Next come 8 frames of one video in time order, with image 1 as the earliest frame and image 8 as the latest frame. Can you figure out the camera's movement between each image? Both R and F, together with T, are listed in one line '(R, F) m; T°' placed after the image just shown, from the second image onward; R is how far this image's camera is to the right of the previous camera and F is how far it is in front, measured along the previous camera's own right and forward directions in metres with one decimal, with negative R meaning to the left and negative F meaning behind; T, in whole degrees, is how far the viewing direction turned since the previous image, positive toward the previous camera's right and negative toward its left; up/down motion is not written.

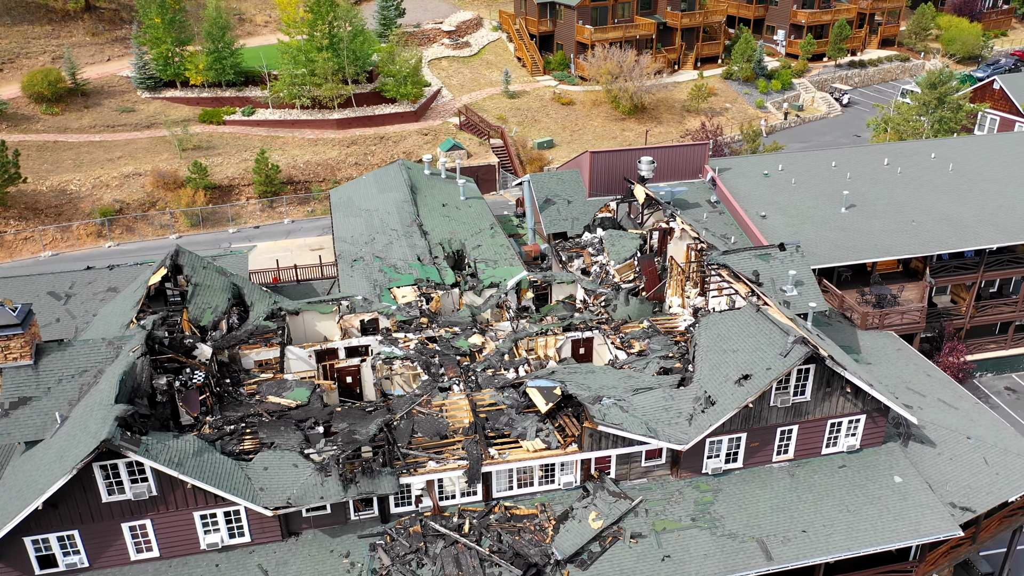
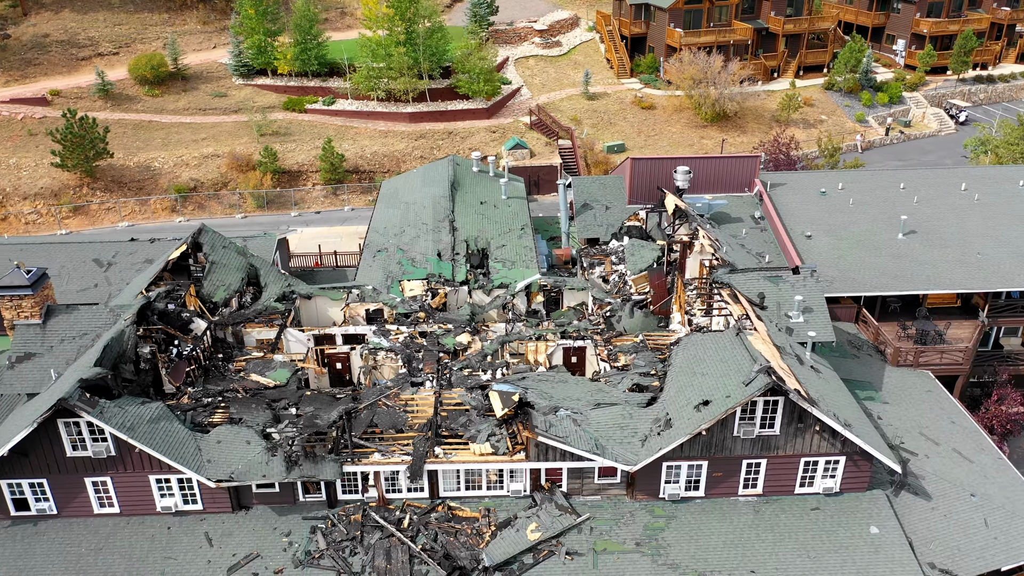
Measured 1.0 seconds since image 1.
(+4.5, +0.5) m; -9°
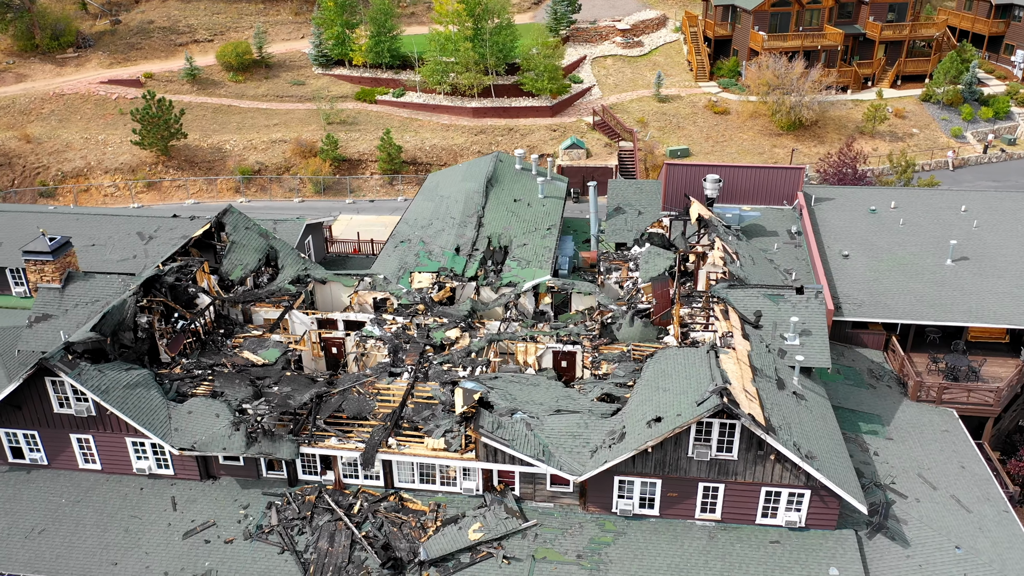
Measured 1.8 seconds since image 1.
(+4.0, +0.4) m; -8°
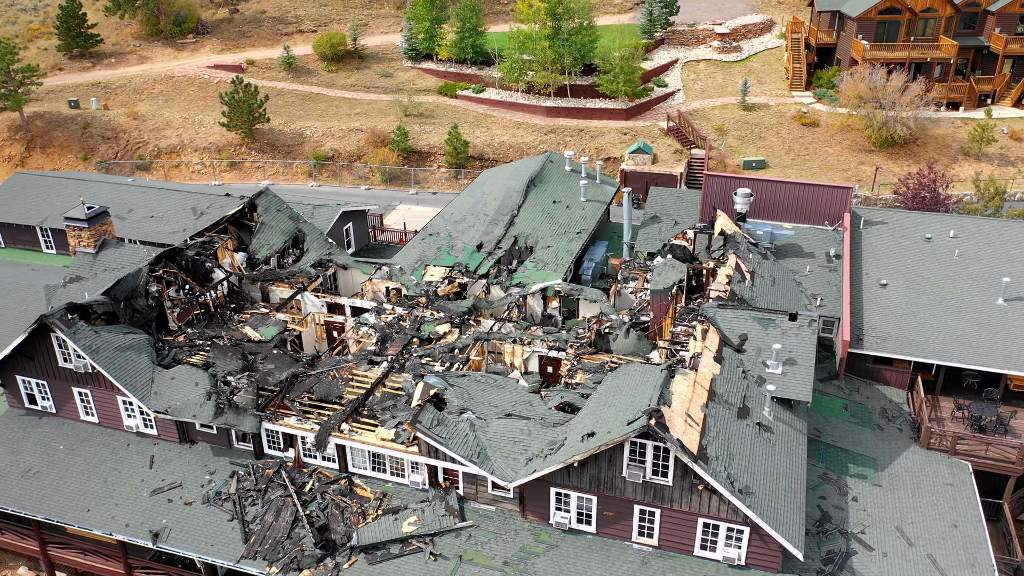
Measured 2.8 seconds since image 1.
(+4.7, +0.5) m; -10°
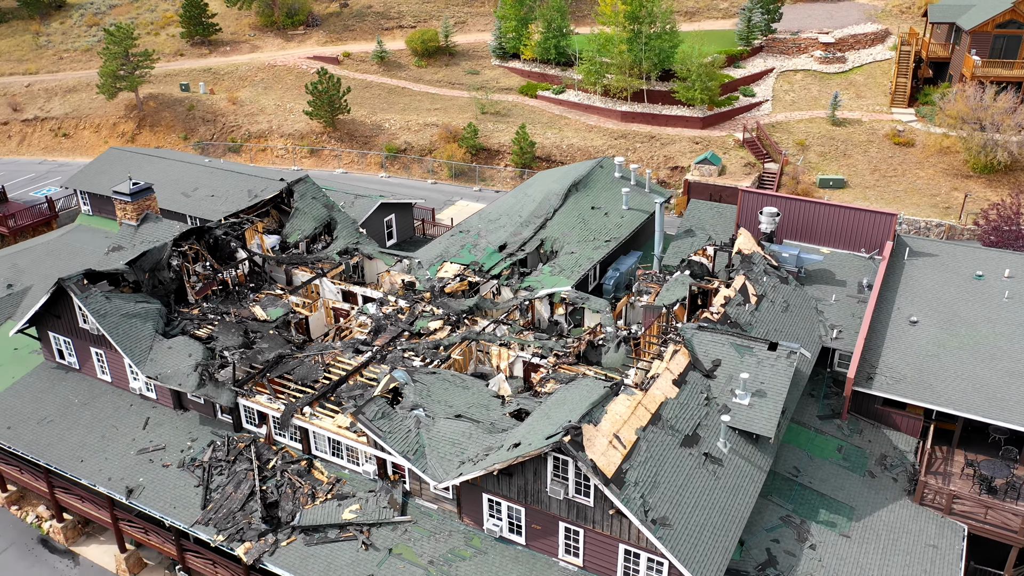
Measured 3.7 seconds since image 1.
(+4.7, +0.5) m; -10°
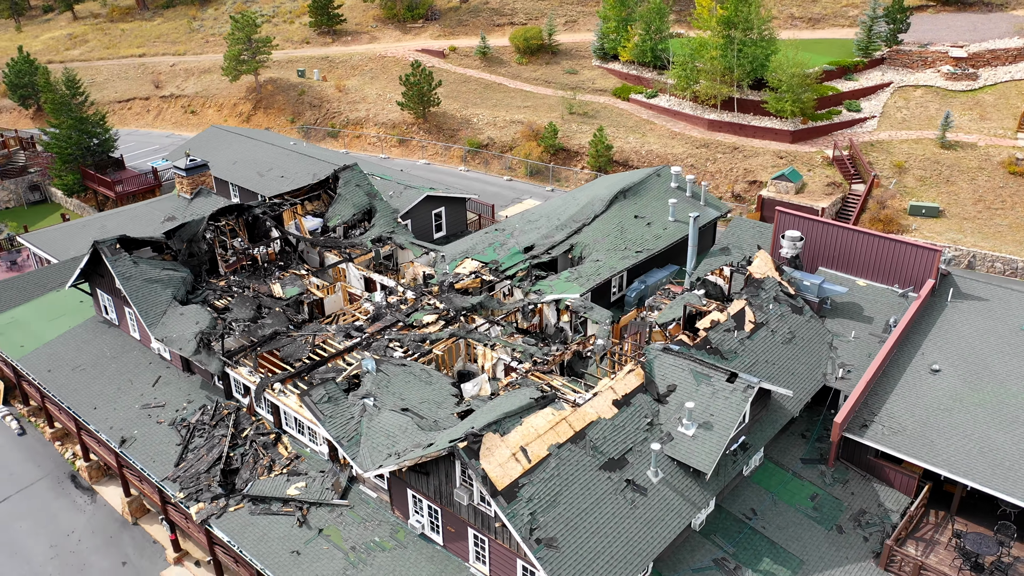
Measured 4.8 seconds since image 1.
(+5.3, +0.7) m; -11°
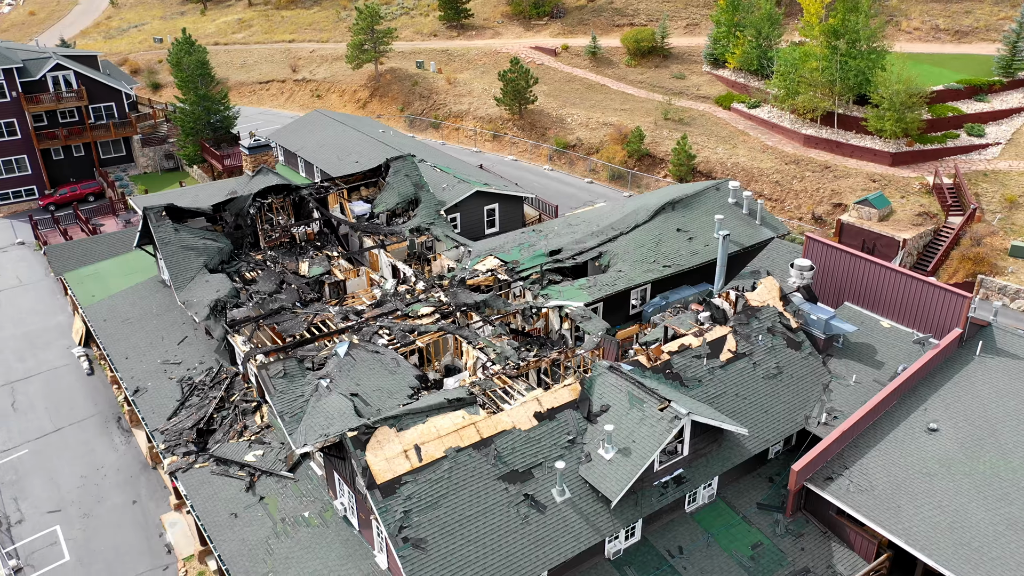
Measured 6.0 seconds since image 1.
(+5.7, +0.8) m; -12°
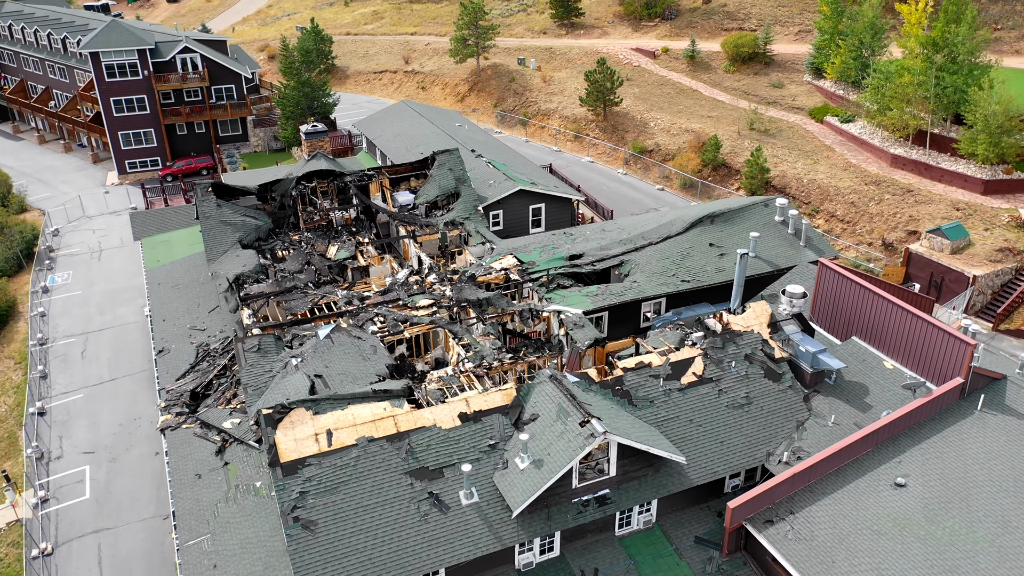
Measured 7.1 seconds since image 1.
(+5.1, +0.6) m; -10°
